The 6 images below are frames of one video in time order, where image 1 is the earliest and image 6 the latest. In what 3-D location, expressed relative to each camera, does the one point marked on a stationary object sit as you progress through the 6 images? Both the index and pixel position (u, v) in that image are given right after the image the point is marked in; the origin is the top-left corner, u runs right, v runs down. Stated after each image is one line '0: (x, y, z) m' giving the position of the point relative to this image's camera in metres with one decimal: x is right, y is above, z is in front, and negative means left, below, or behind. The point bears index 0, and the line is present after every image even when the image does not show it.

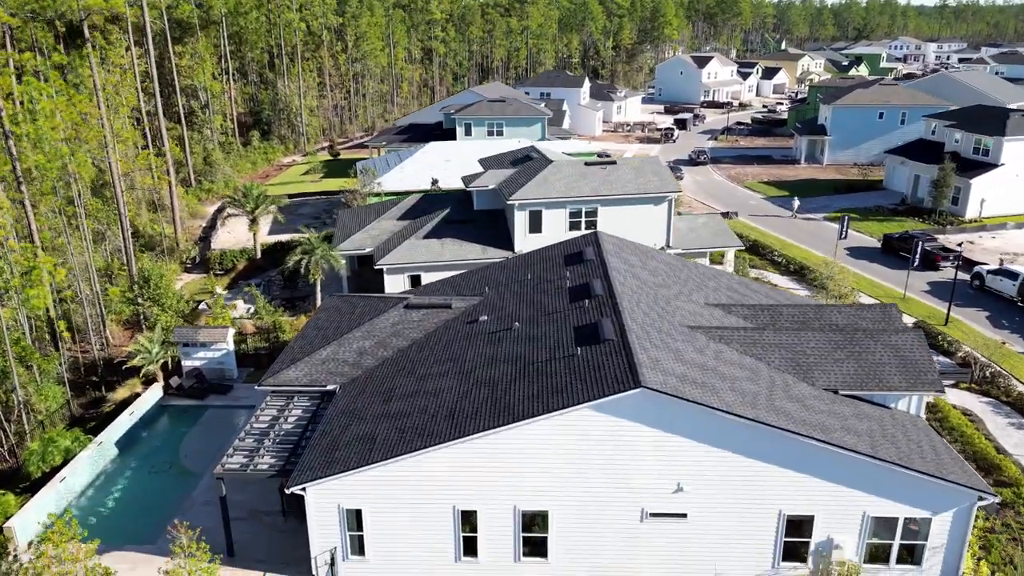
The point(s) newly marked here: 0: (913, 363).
0: (+11.8, -2.2, +19.9) m
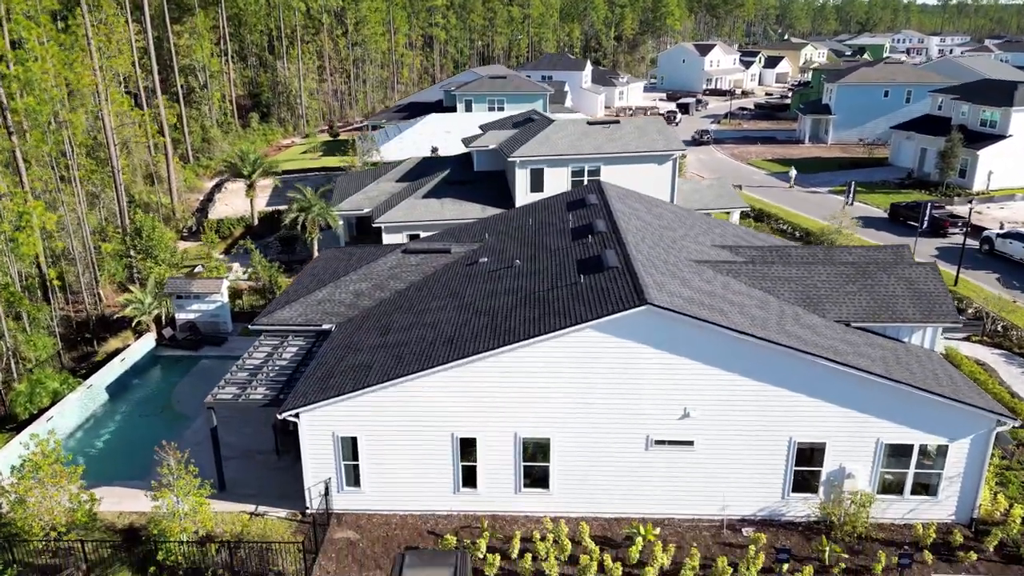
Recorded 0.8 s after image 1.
0: (+11.8, -0.2, +19.2) m
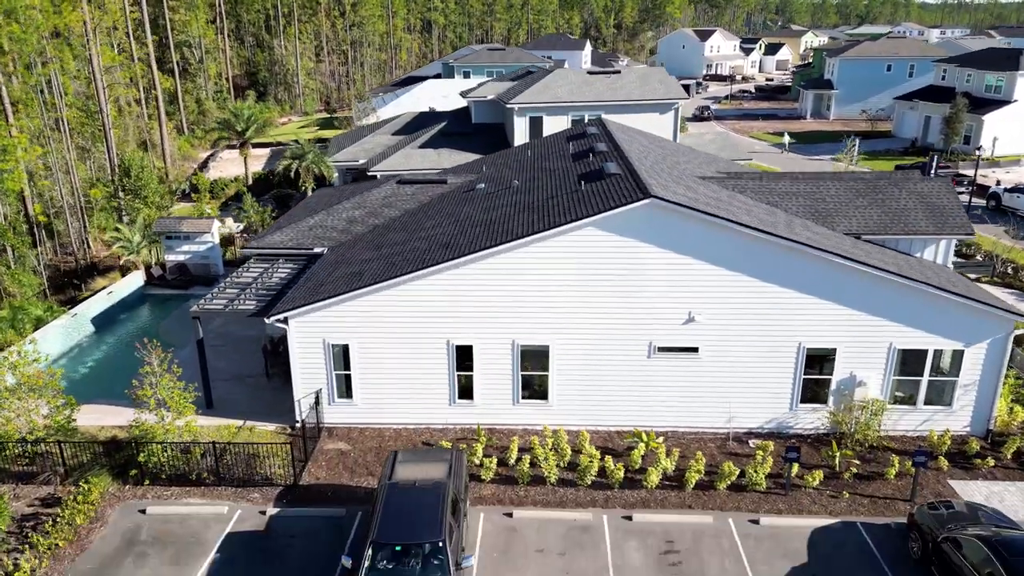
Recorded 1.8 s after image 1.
0: (+11.8, +2.2, +18.6) m
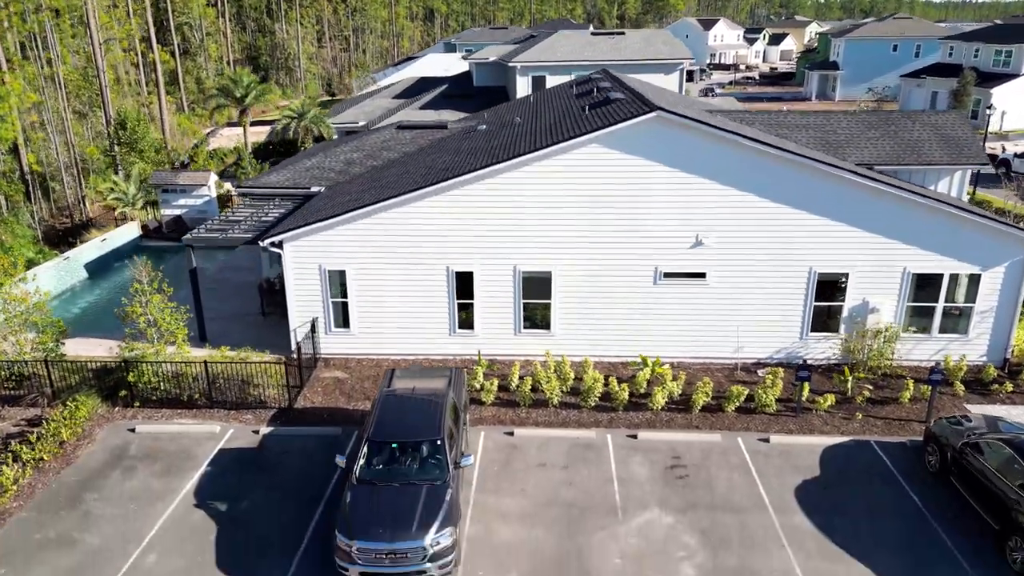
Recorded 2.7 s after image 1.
0: (+11.8, +3.9, +18.0) m
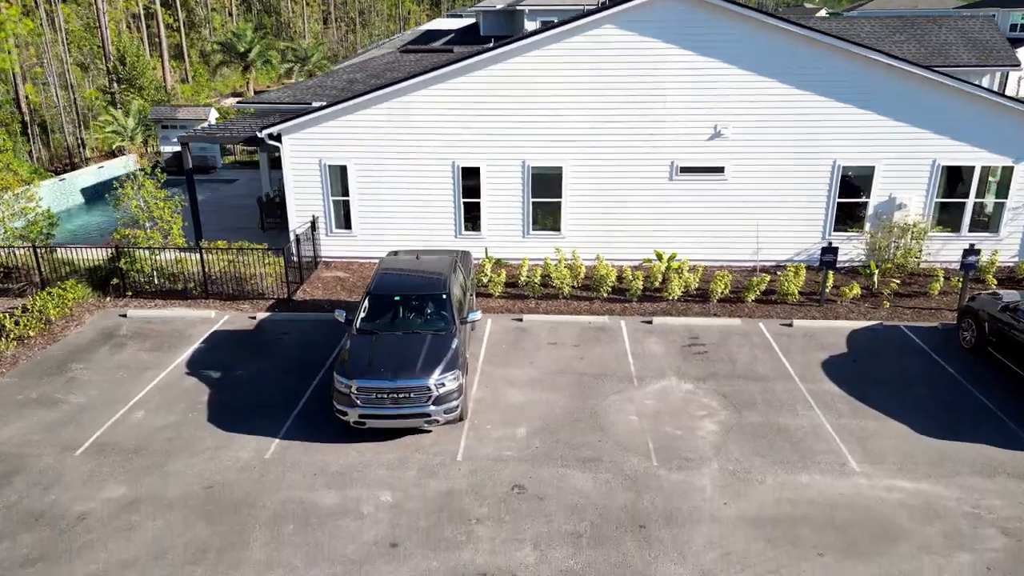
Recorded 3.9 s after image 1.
0: (+12.0, +6.2, +17.2) m
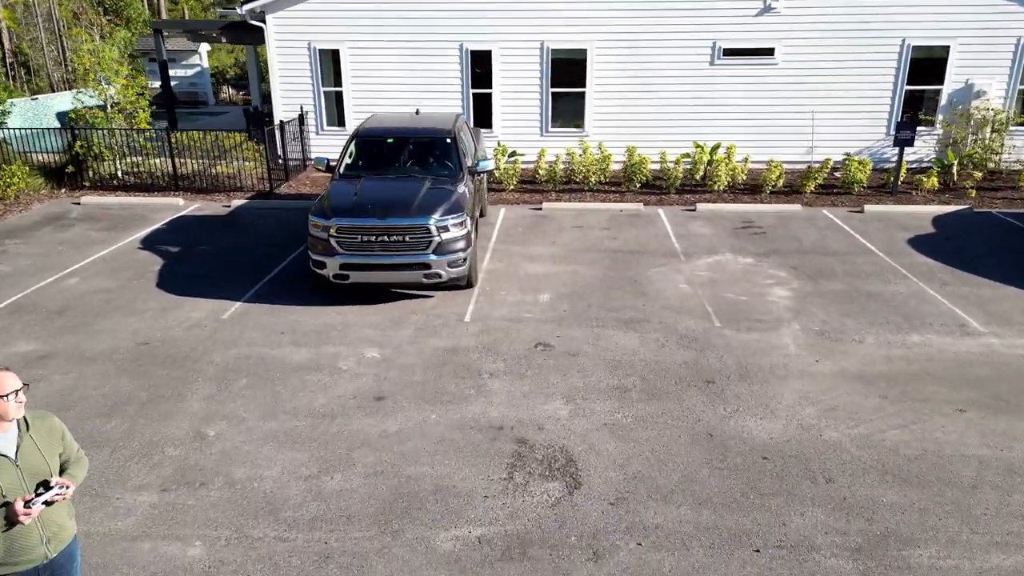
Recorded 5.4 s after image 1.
0: (+12.4, +8.1, +15.2) m
